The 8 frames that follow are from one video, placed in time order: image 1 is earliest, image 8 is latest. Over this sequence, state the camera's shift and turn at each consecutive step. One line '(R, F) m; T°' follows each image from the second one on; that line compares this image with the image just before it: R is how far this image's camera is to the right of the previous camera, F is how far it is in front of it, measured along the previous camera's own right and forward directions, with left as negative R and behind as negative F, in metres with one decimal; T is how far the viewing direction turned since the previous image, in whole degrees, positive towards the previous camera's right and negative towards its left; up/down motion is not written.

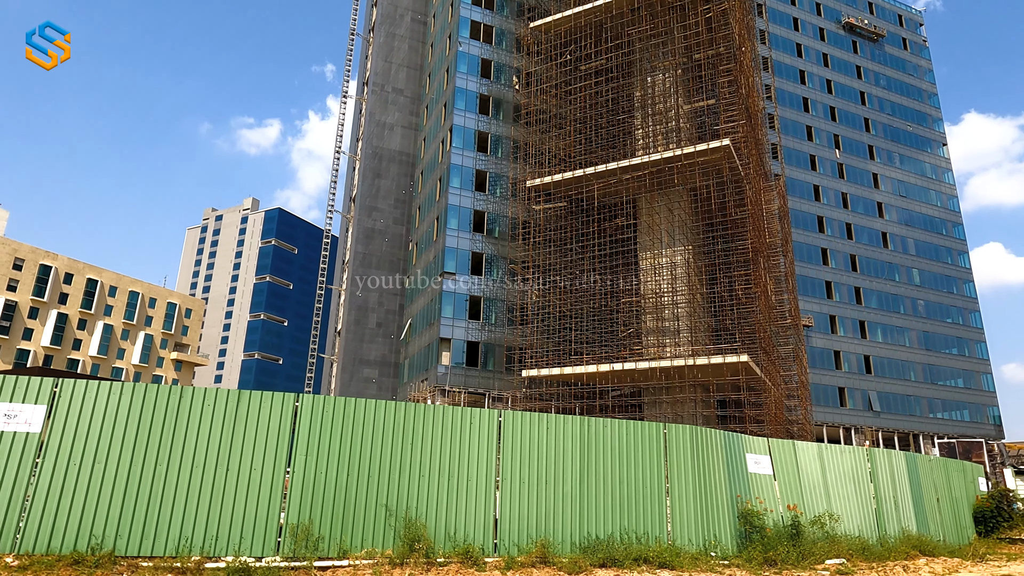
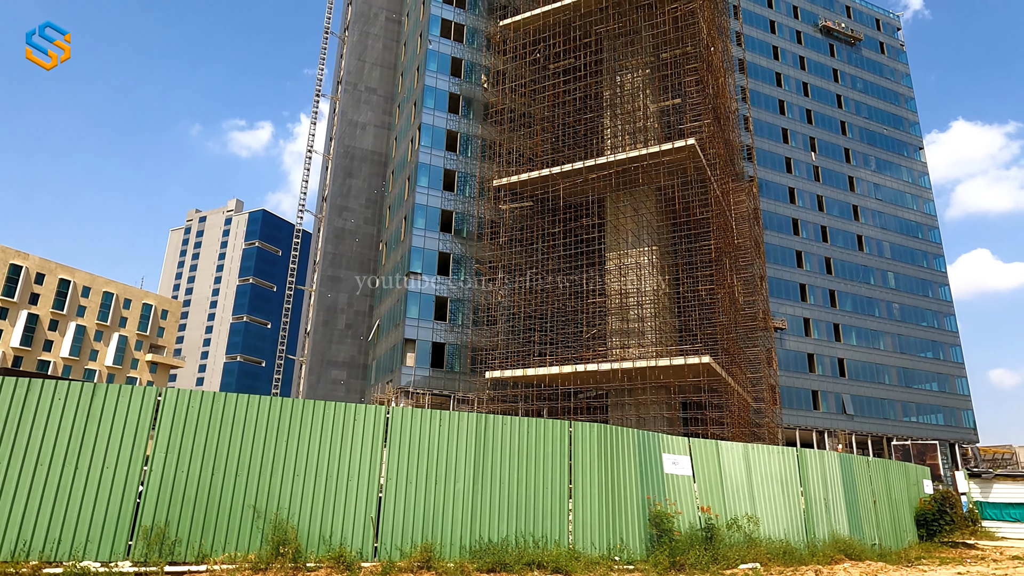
(+1.8, +0.6) m; +1°
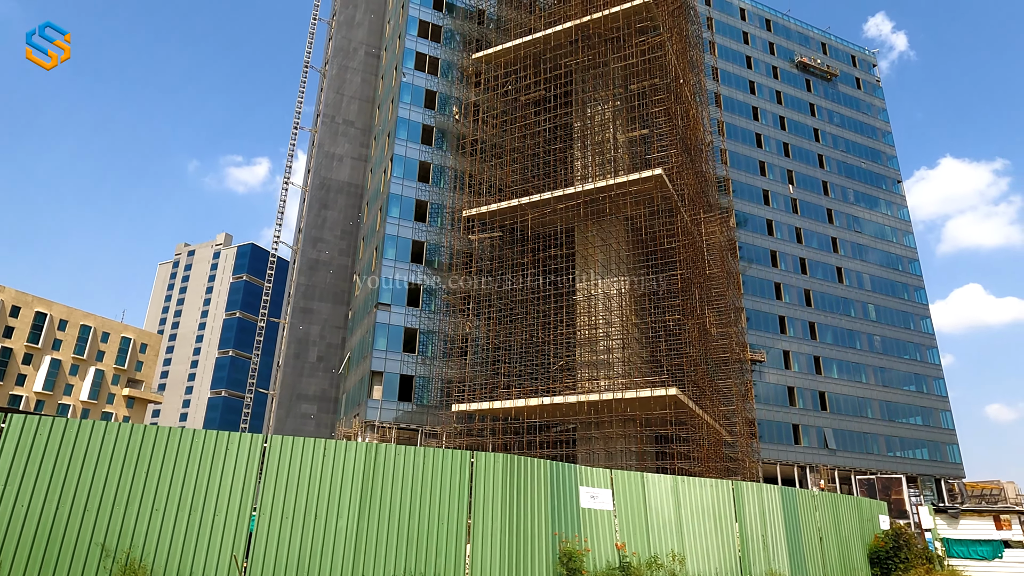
(+1.8, +0.7) m; 0°
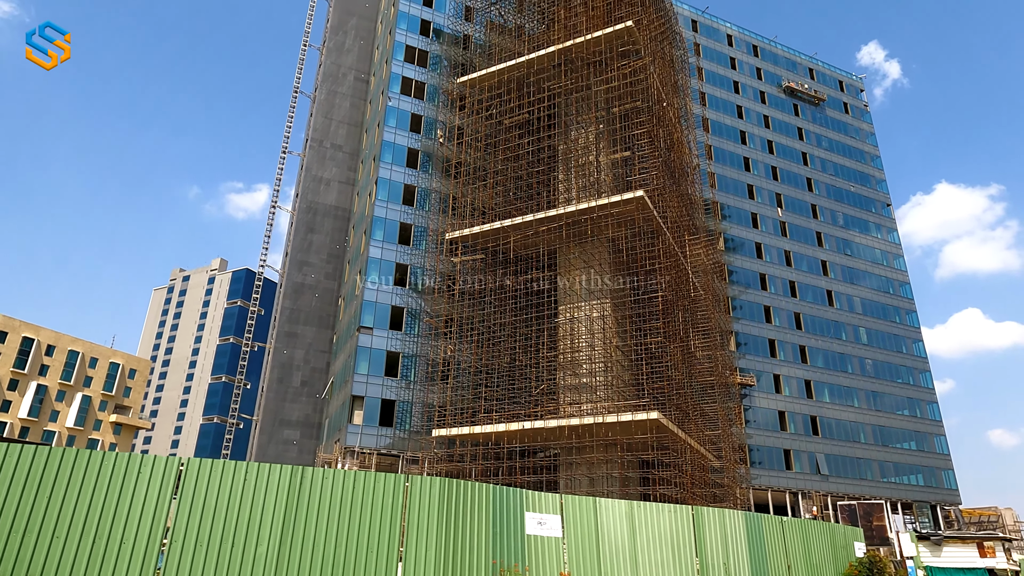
(+1.1, +0.4) m; 0°
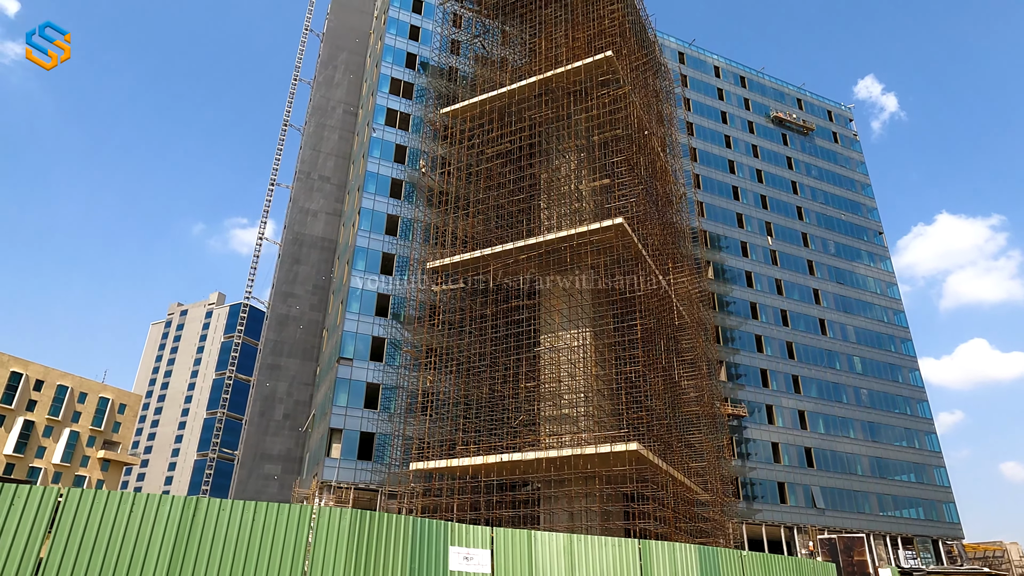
(+1.5, +0.6) m; 0°
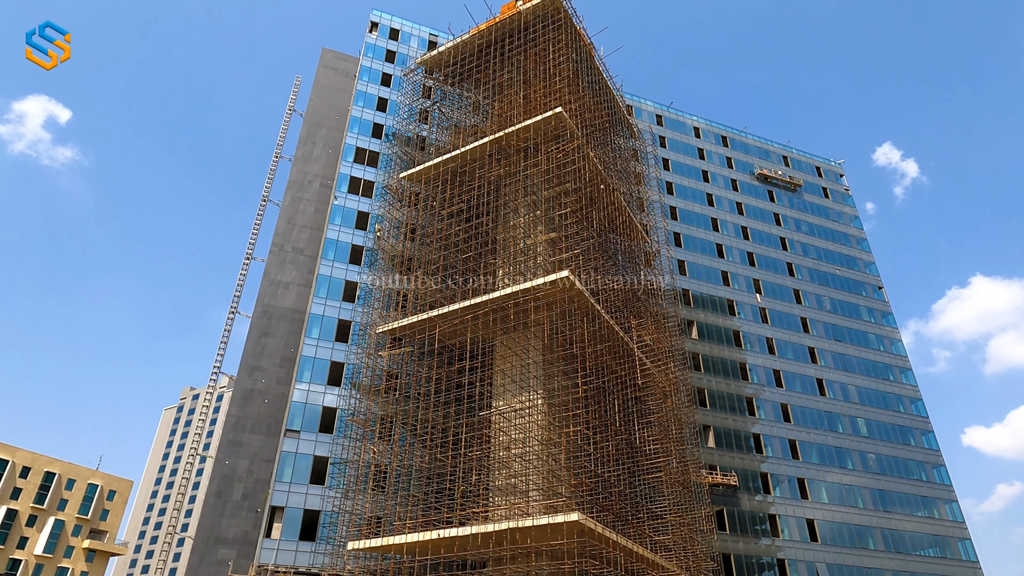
(+5.0, +2.2) m; -2°
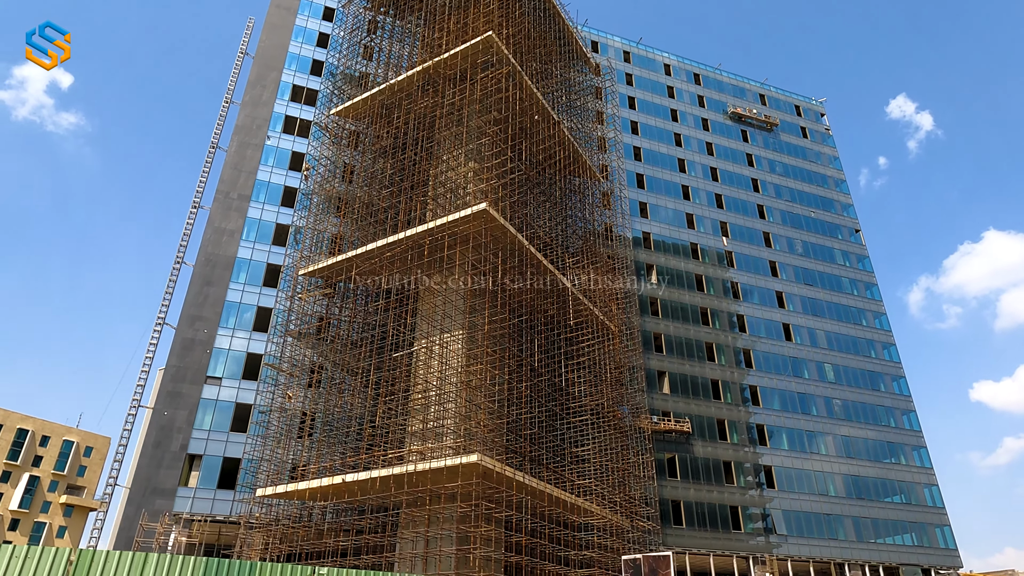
(+5.2, +2.3) m; -1°
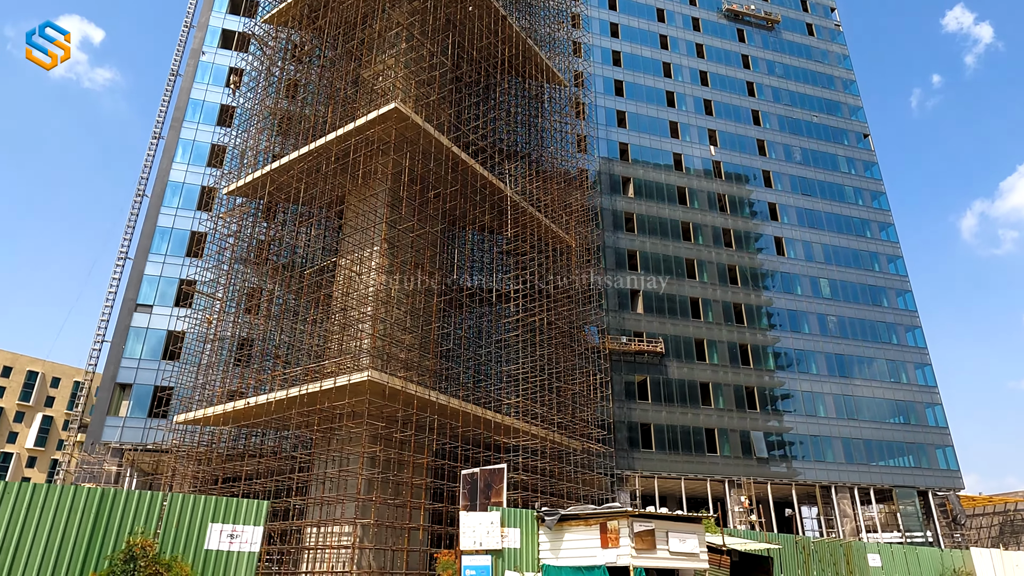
(+5.9, +3.3) m; -3°
